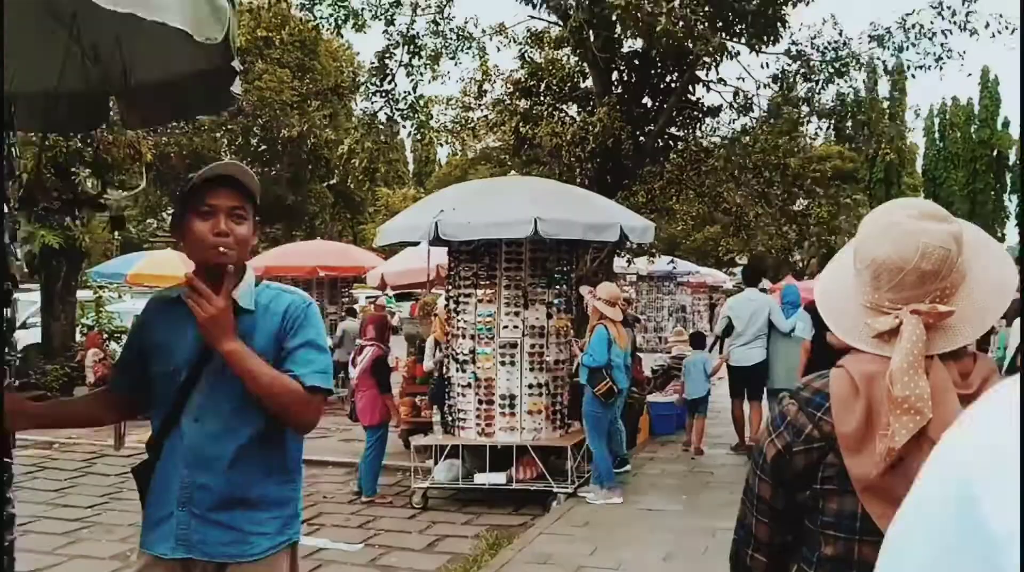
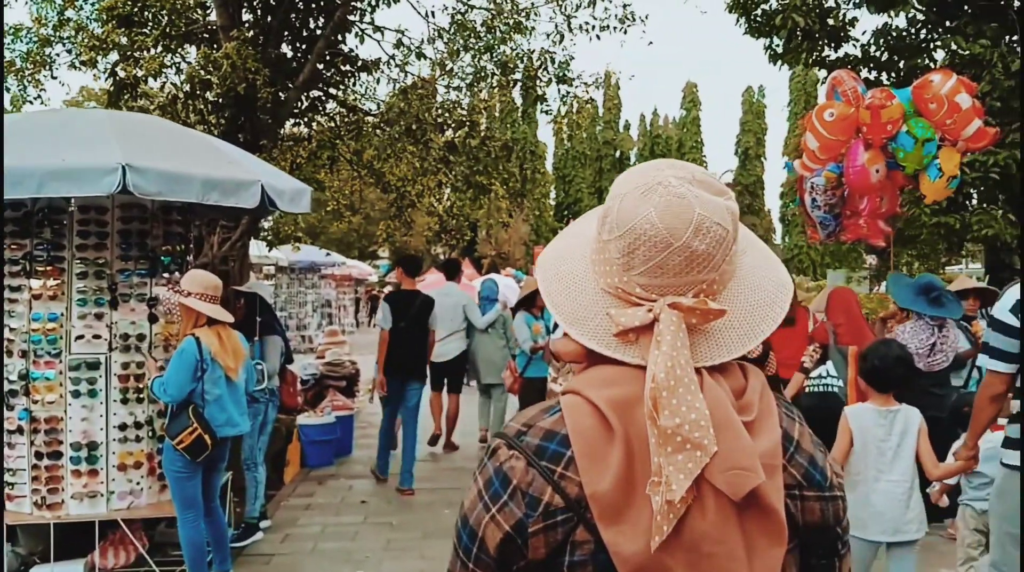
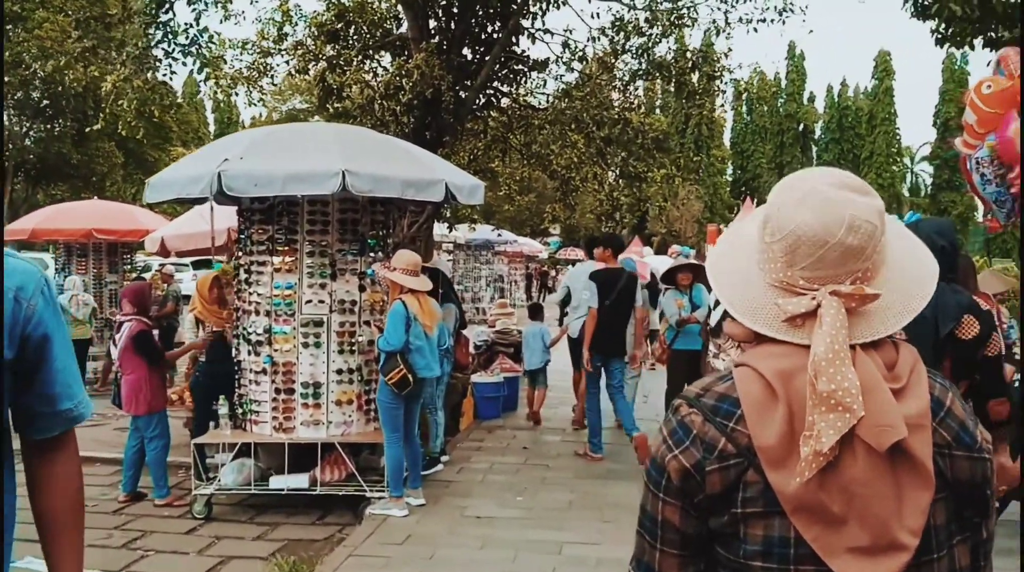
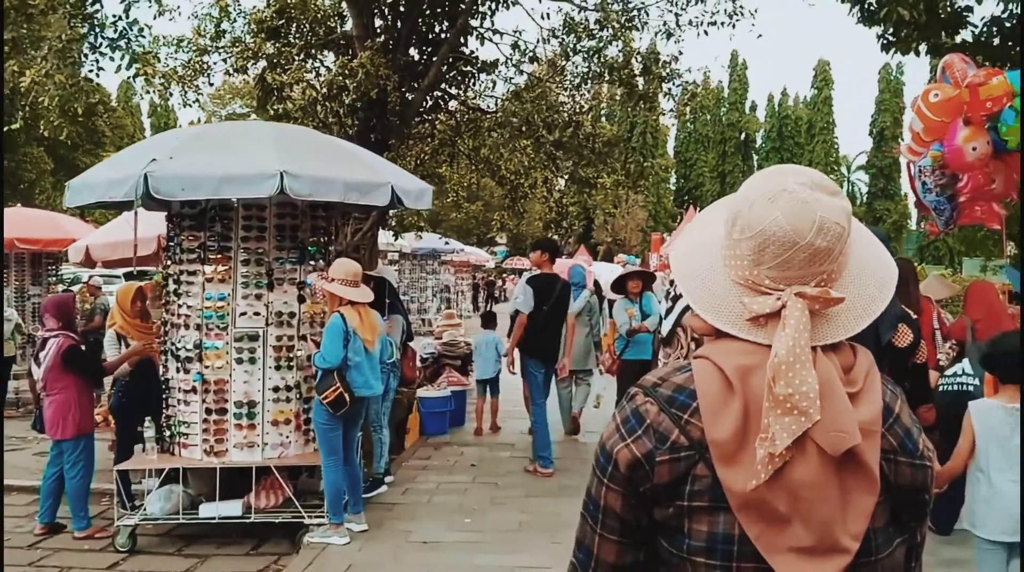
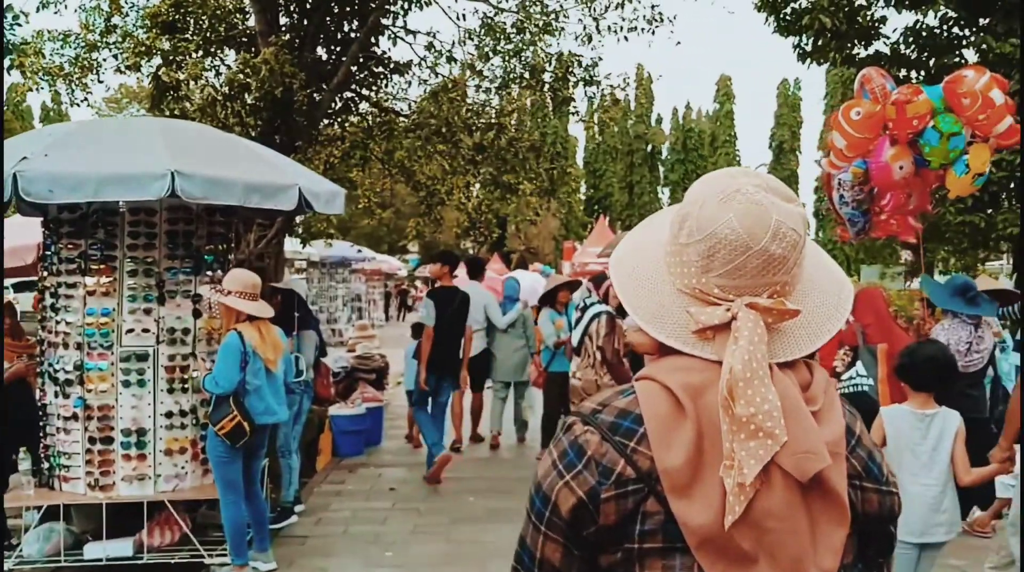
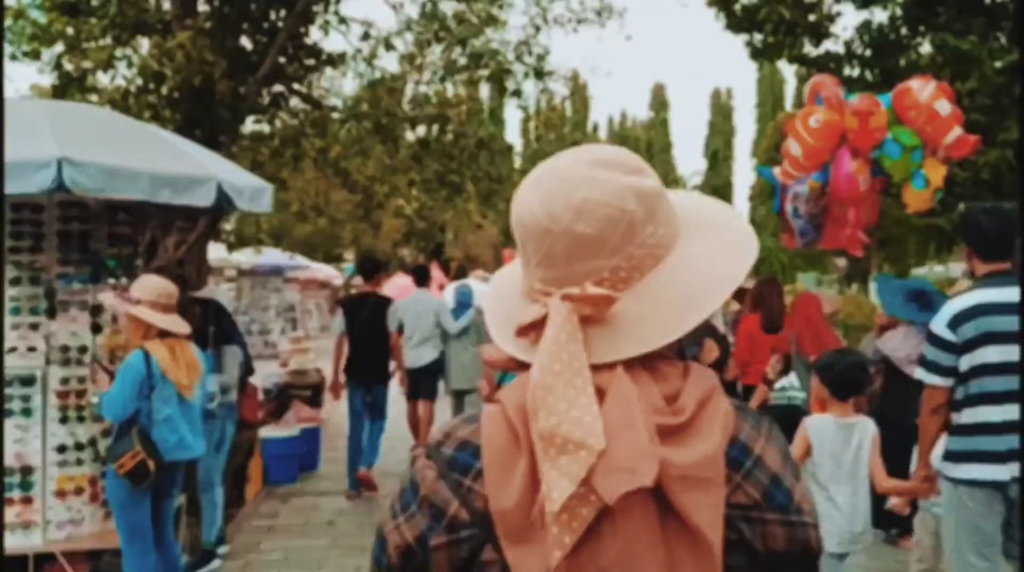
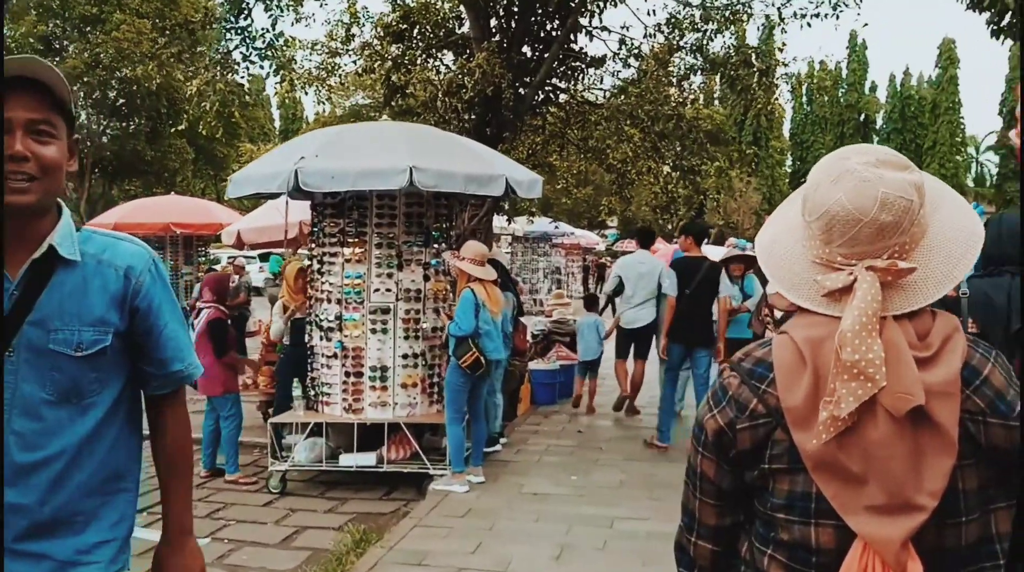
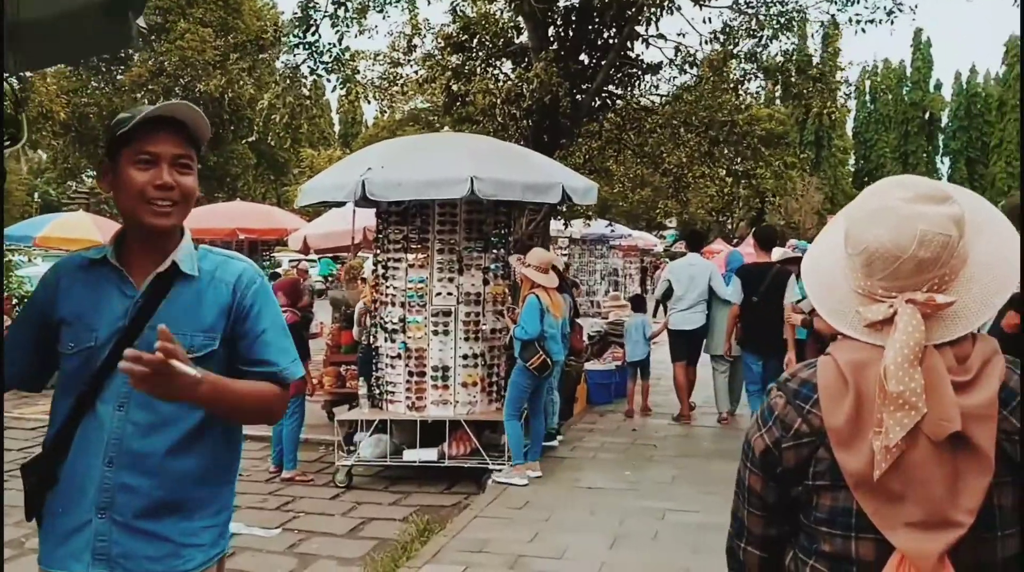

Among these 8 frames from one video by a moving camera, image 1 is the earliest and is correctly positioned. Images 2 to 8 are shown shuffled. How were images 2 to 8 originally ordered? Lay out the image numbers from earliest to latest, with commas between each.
8, 7, 3, 4, 5, 2, 6
